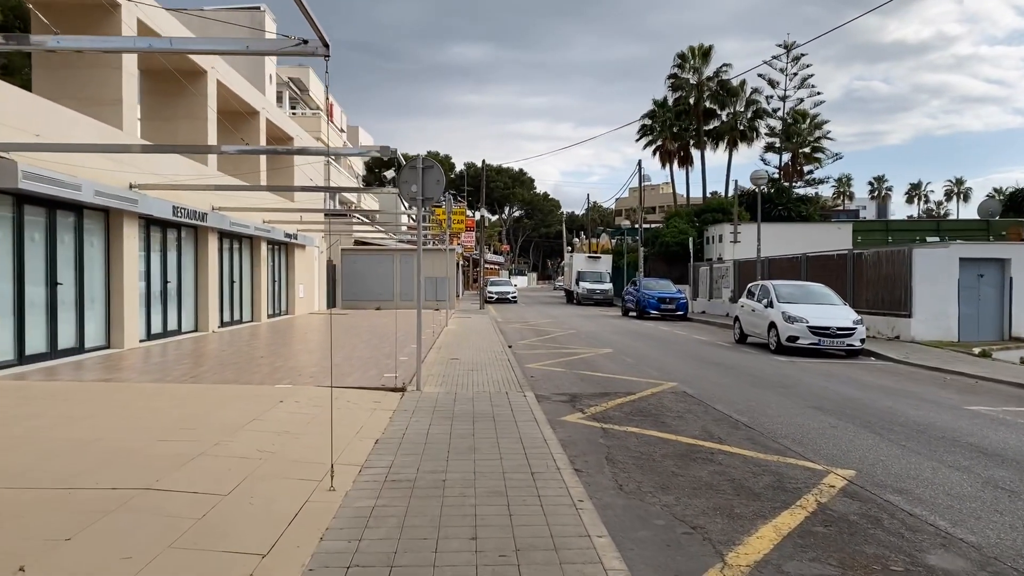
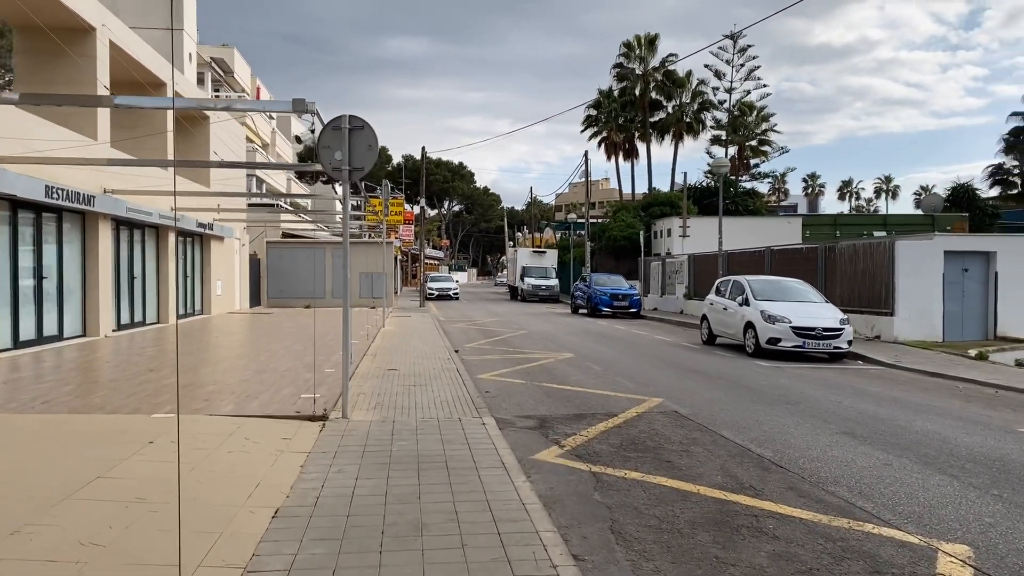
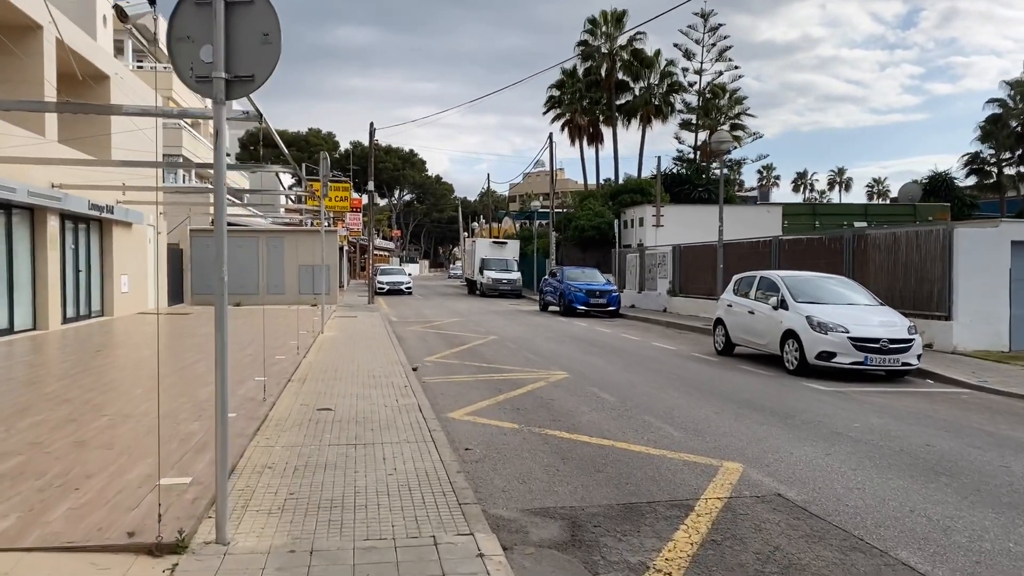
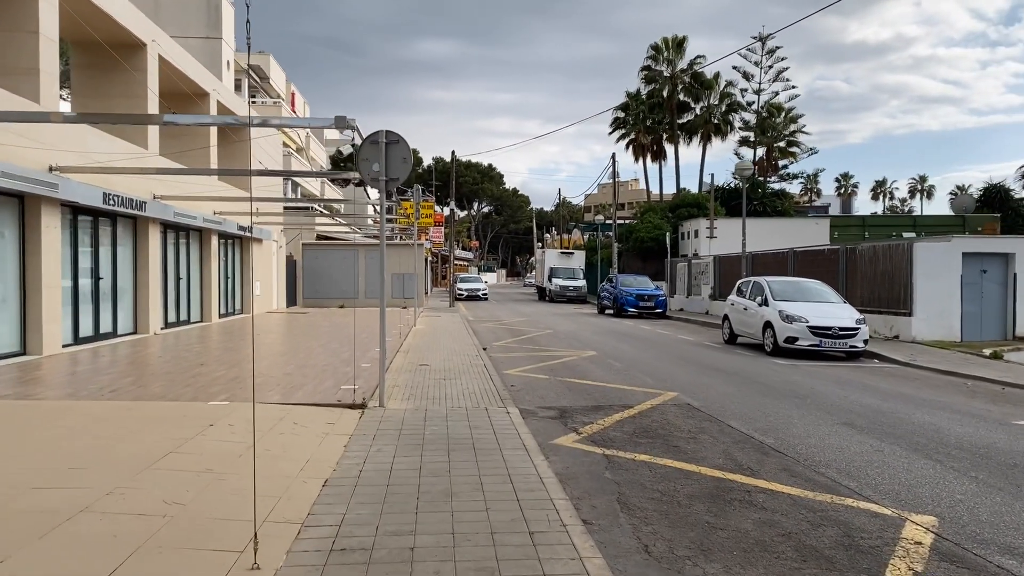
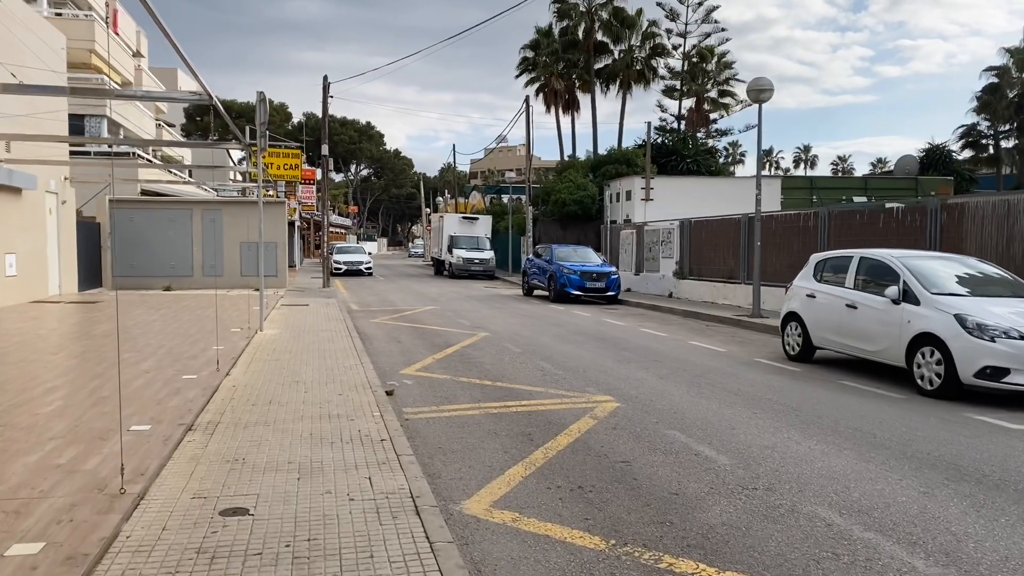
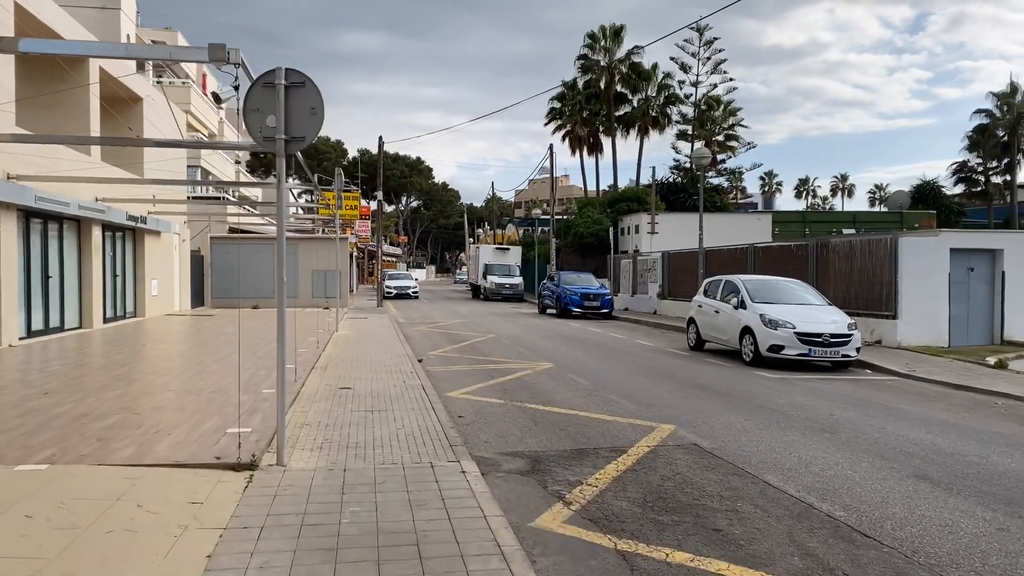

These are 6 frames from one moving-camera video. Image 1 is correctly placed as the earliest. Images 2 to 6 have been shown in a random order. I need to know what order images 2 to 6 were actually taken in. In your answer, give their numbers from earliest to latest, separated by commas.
4, 2, 6, 3, 5
